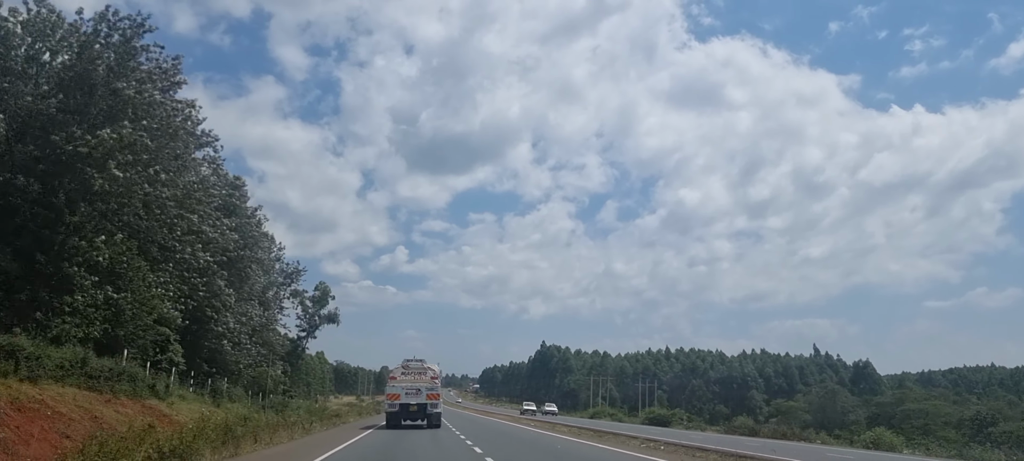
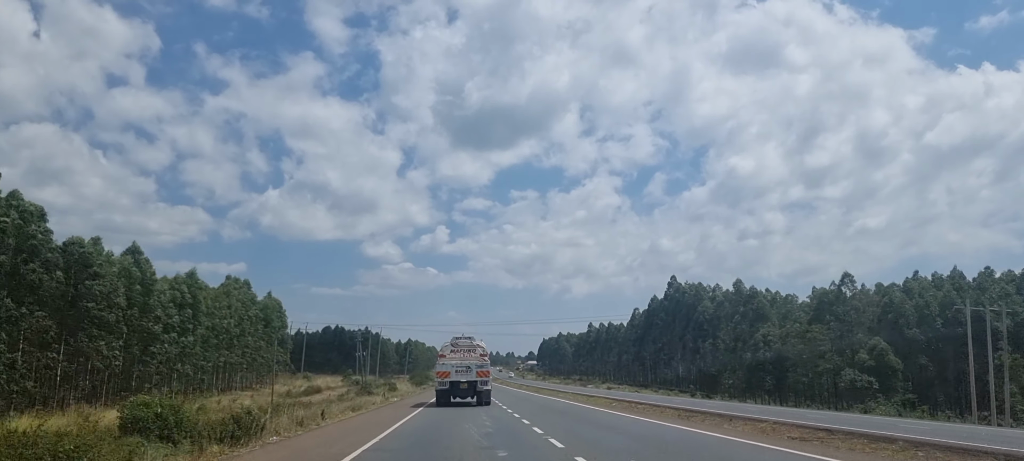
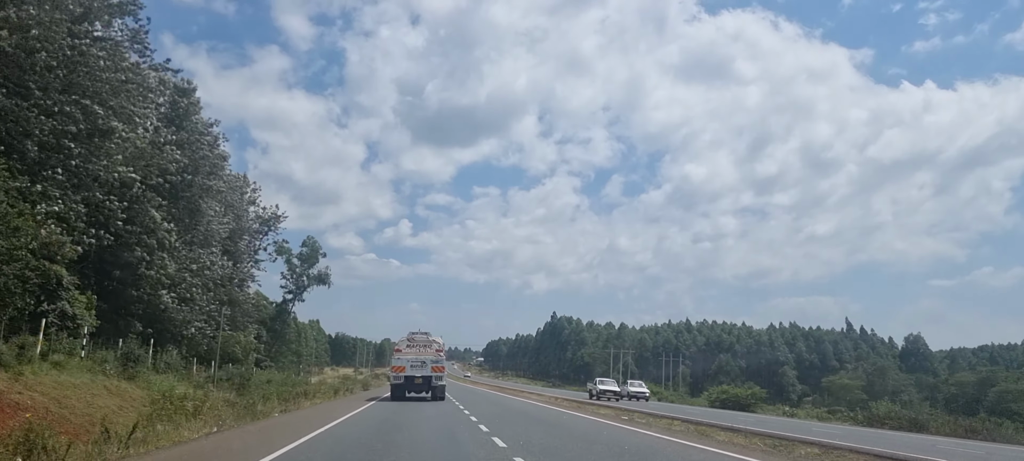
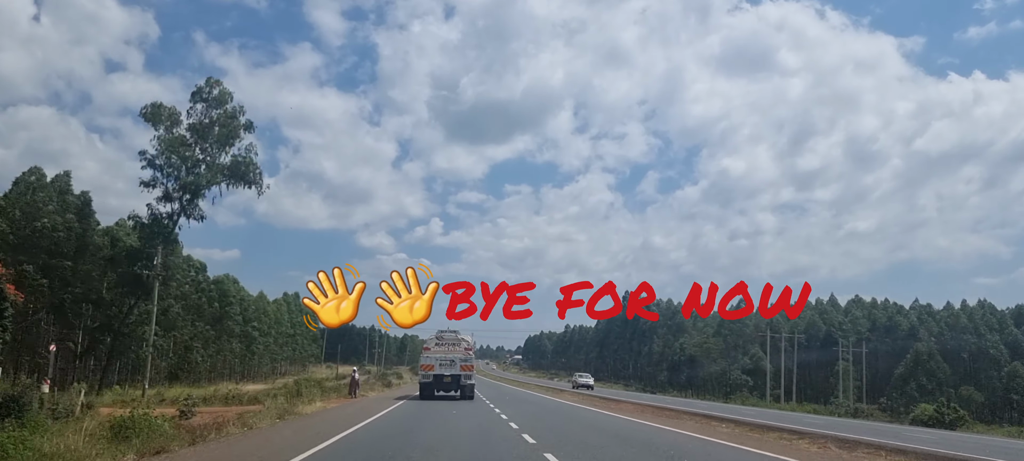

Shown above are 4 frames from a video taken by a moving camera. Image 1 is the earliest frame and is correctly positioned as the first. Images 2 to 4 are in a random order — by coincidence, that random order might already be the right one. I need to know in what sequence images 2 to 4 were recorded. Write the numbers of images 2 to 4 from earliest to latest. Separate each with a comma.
3, 4, 2
